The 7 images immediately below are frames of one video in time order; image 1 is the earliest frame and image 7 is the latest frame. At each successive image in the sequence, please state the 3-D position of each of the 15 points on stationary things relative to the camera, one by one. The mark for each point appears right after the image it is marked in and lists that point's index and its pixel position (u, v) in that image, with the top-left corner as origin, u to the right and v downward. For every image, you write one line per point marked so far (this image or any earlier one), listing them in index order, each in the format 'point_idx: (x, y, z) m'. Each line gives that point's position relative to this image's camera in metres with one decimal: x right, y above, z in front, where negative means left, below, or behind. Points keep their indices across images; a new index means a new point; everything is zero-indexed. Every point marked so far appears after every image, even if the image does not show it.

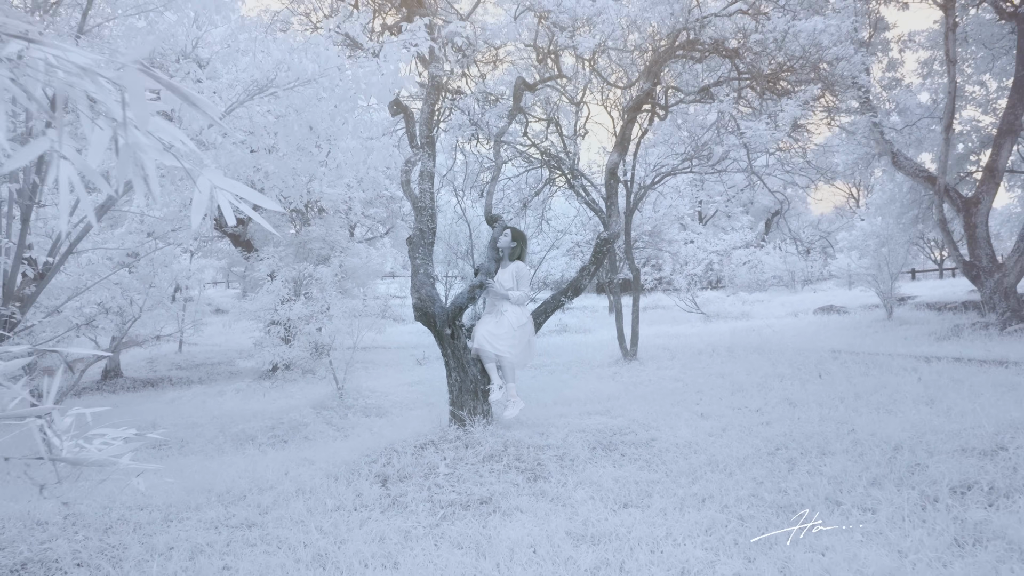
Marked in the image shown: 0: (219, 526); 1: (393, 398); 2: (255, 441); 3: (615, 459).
0: (-2.3, -1.8, +4.3) m
1: (-1.9, -1.7, +8.8) m
2: (-3.2, -1.9, +7.1) m
3: (+0.9, -1.5, +5.0) m
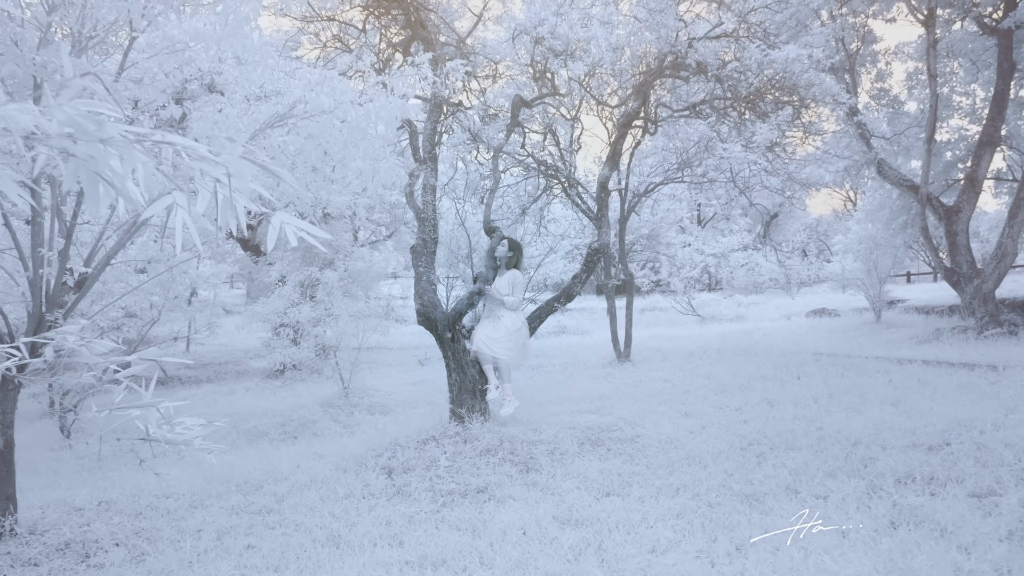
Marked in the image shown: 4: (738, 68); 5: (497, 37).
0: (-2.3, -1.9, +4.8) m
1: (-1.9, -1.8, +9.3) m
2: (-3.3, -2.0, +7.6) m
3: (+0.9, -1.6, +5.4) m
4: (+3.0, +2.9, +7.6) m
5: (-0.2, +3.6, +8.0) m
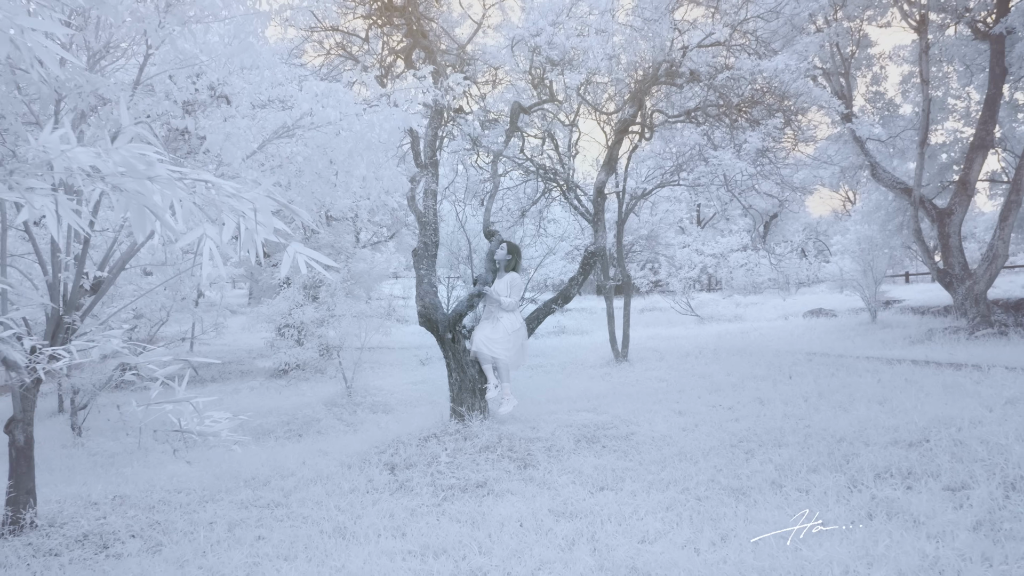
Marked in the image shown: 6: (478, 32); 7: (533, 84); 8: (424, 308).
0: (-2.3, -1.9, +5.0) m
1: (-1.9, -1.8, +9.5) m
2: (-3.3, -2.0, +7.8) m
3: (+0.8, -1.6, +5.6) m
4: (+3.0, +2.9, +7.8) m
5: (-0.2, +3.6, +8.2) m
6: (-0.5, +3.9, +8.4) m
7: (+0.3, +3.0, +8.3) m
8: (-1.1, -0.2, +7.0) m
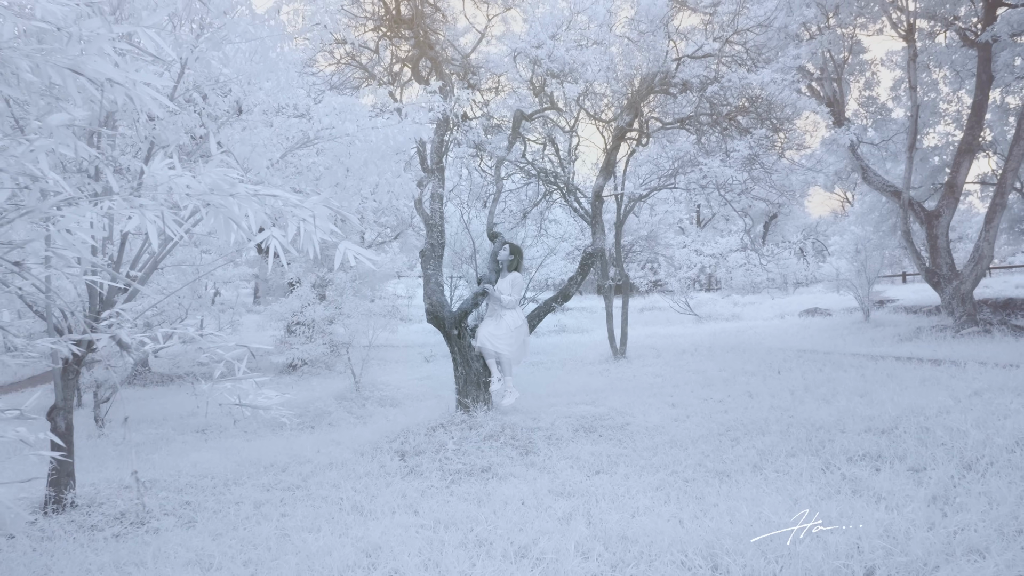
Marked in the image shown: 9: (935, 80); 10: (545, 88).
0: (-2.3, -1.9, +5.4) m
1: (-1.9, -1.8, +9.9) m
2: (-3.3, -2.0, +8.2) m
3: (+0.9, -1.6, +6.0) m
4: (+3.0, +2.9, +8.2) m
5: (-0.2, +3.6, +8.6) m
6: (-0.5, +3.9, +8.8) m
7: (+0.3, +3.0, +8.7) m
8: (-1.1, -0.2, +7.4) m
9: (+10.8, +5.3, +14.4) m
10: (+0.5, +3.1, +8.7) m
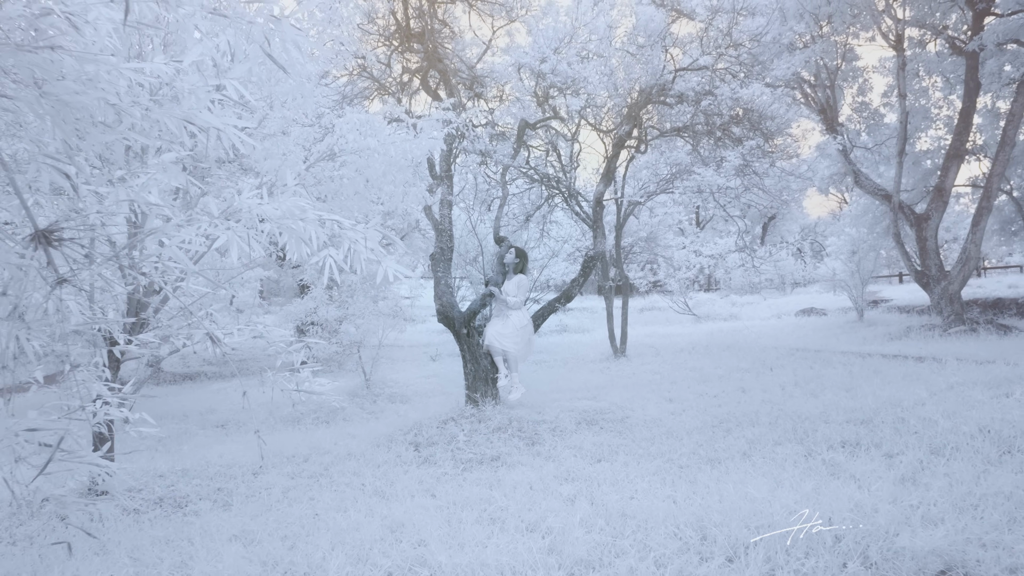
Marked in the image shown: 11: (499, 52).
0: (-2.2, -1.9, +5.8) m
1: (-1.8, -1.8, +10.3) m
2: (-3.2, -2.0, +8.6) m
3: (+1.0, -1.6, +6.4) m
4: (+3.1, +2.9, +8.6) m
5: (-0.1, +3.6, +9.0) m
6: (-0.4, +3.9, +9.2) m
7: (+0.4, +3.0, +9.1) m
8: (-1.0, -0.3, +7.8) m
9: (+10.9, +5.3, +14.9) m
10: (+0.6, +3.1, +9.1) m
11: (-0.2, +3.8, +9.1) m
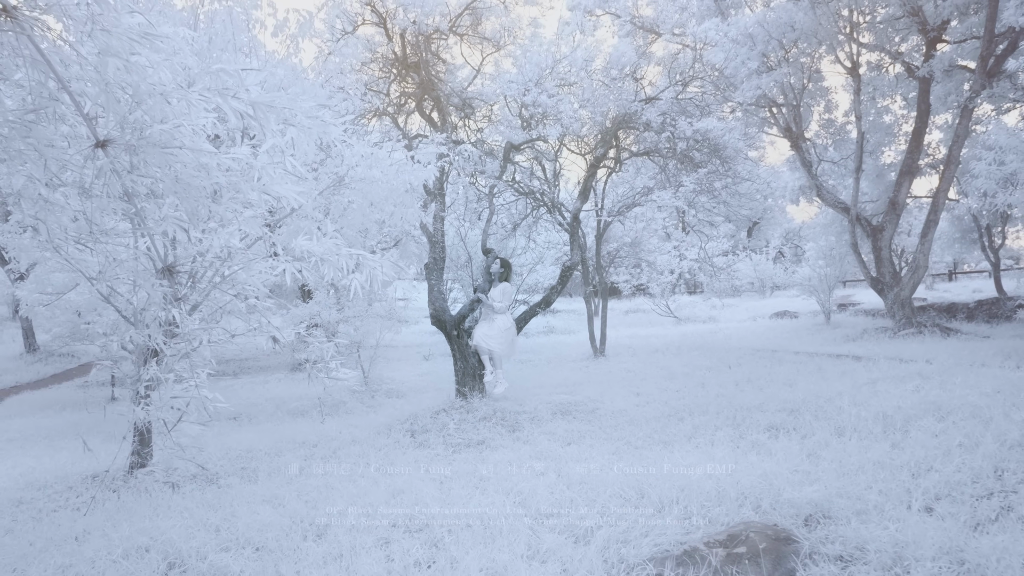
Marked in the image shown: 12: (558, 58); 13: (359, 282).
0: (-2.4, -2.0, +6.7) m
1: (-2.1, -1.9, +11.2) m
2: (-3.4, -2.1, +9.5) m
3: (+0.7, -1.7, +7.4) m
4: (+2.8, +2.8, +9.6) m
5: (-0.4, +3.5, +10.0) m
6: (-0.6, +3.8, +10.1) m
7: (+0.2, +2.9, +10.1) m
8: (-1.2, -0.4, +8.7) m
9: (+10.6, +5.2, +16.0) m
10: (+0.3, +3.0, +10.0) m
11: (-0.4, +3.7, +10.1) m
12: (+0.8, +4.1, +10.0) m
13: (-1.2, +0.1, +4.3) m
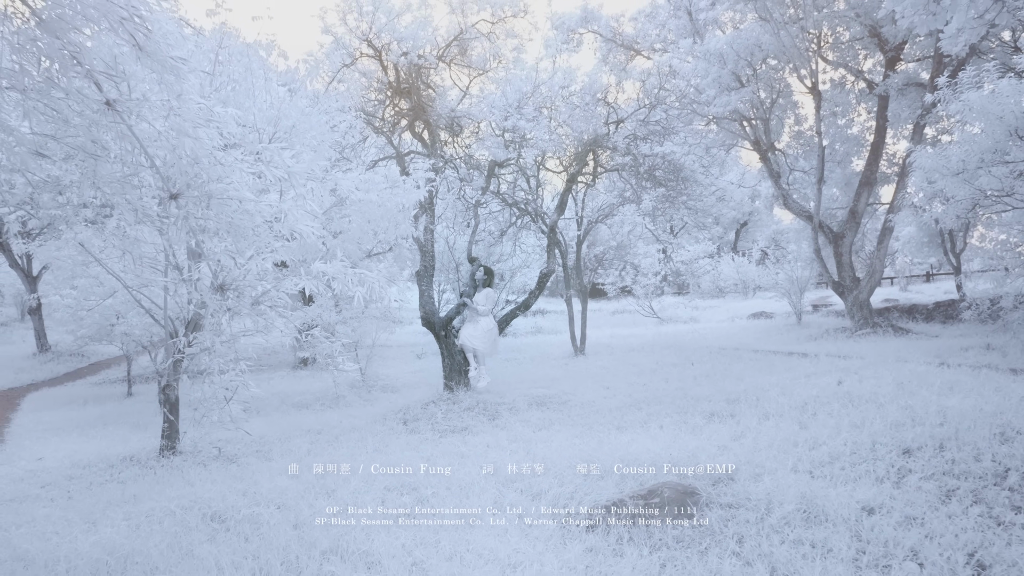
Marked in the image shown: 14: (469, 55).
0: (-2.7, -2.1, +7.7) m
1: (-2.4, -2.0, +12.2) m
2: (-3.7, -2.2, +10.5) m
3: (+0.5, -1.8, +8.4) m
4: (+2.5, +2.7, +10.6) m
5: (-0.7, +3.4, +10.9) m
6: (-0.9, +3.7, +11.1) m
7: (-0.1, +2.8, +11.1) m
8: (-1.5, -0.4, +9.7) m
9: (+10.3, +5.1, +17.0) m
10: (0.0, +2.9, +11.0) m
11: (-0.7, +3.6, +11.1) m
12: (+0.5, +4.0, +11.0) m
13: (-1.4, 0.0, +5.3) m
14: (-0.8, +4.5, +10.8) m
